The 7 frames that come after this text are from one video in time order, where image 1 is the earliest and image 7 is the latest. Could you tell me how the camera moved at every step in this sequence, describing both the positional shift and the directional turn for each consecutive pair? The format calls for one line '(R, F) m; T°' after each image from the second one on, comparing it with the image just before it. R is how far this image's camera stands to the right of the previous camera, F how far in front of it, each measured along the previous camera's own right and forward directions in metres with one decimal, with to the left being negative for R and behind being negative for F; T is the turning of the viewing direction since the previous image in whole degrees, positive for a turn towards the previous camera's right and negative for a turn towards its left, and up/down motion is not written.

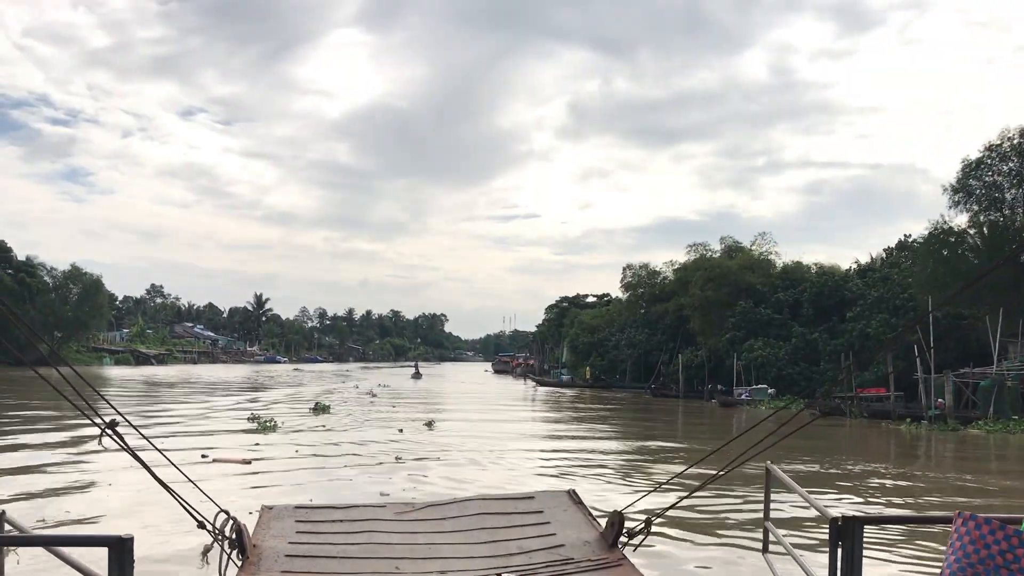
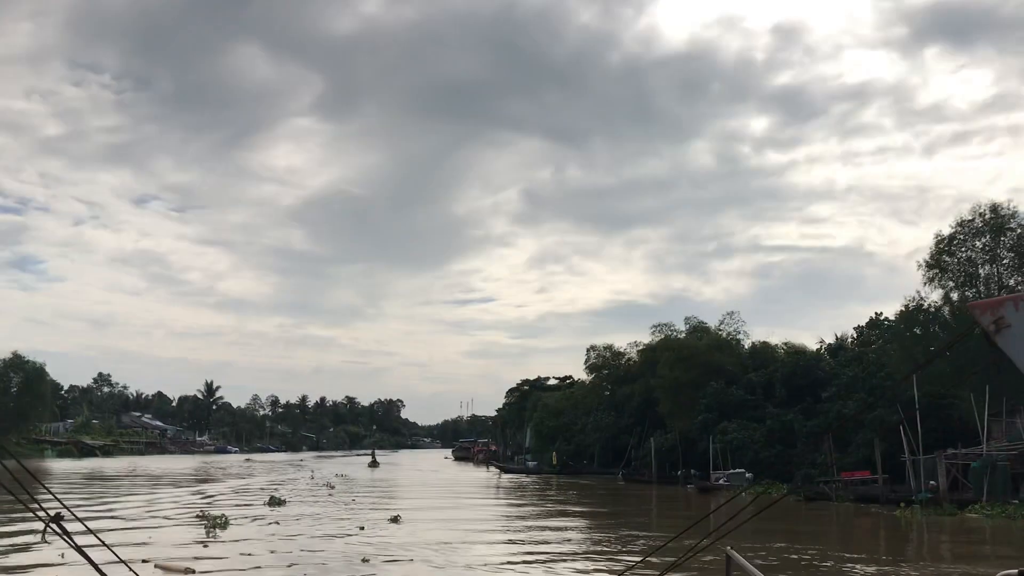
(-0.3, +0.6) m; +4°
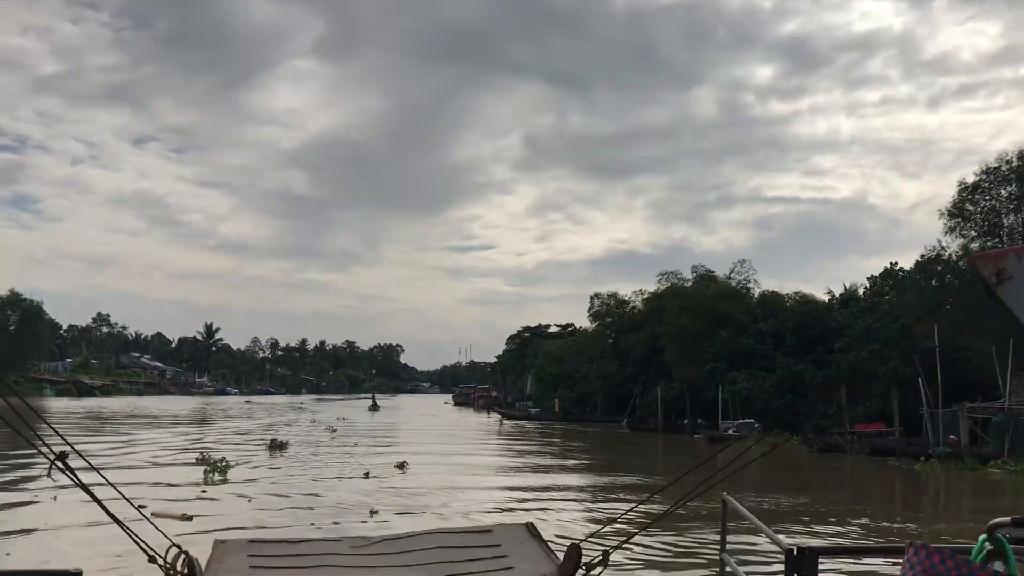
(-0.2, +0.6) m; 0°
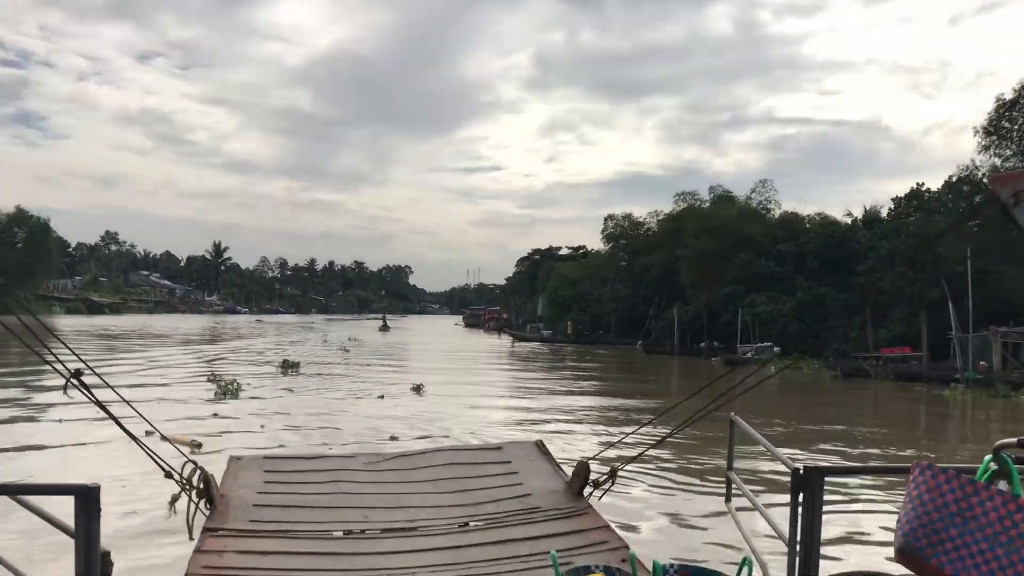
(-0.2, +0.6) m; -1°
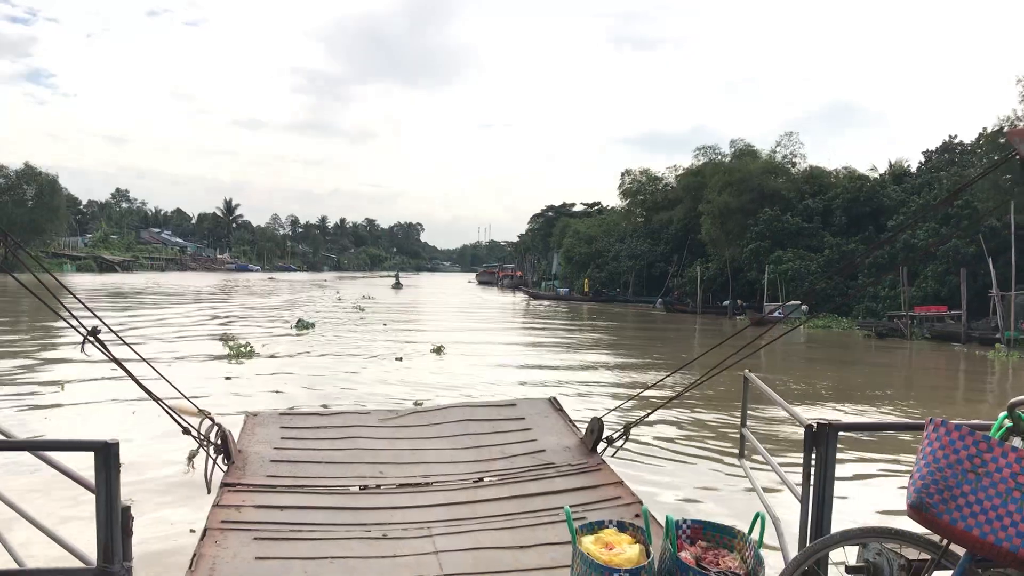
(-0.2, +0.5) m; -1°
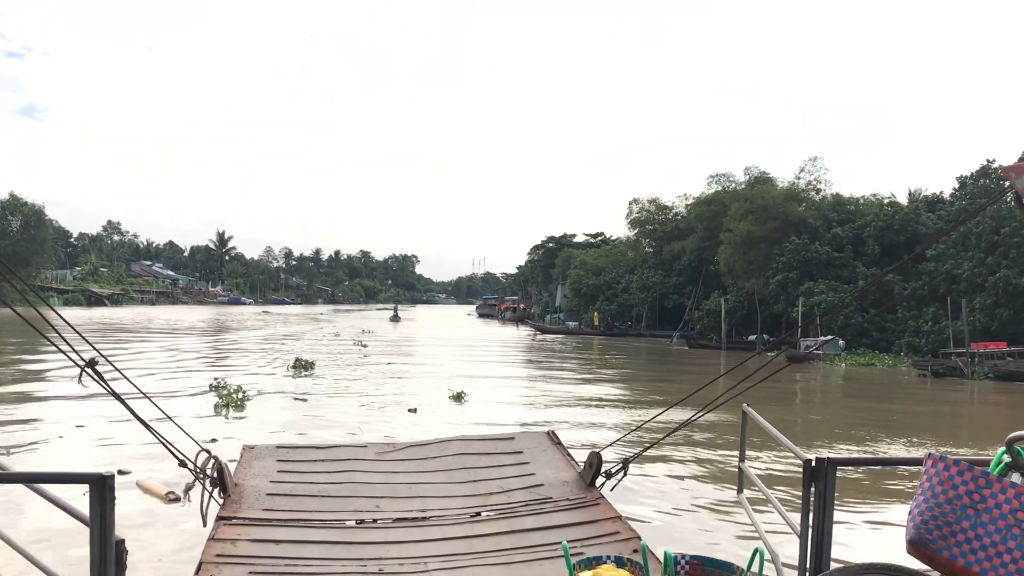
(-0.5, +1.3) m; +1°
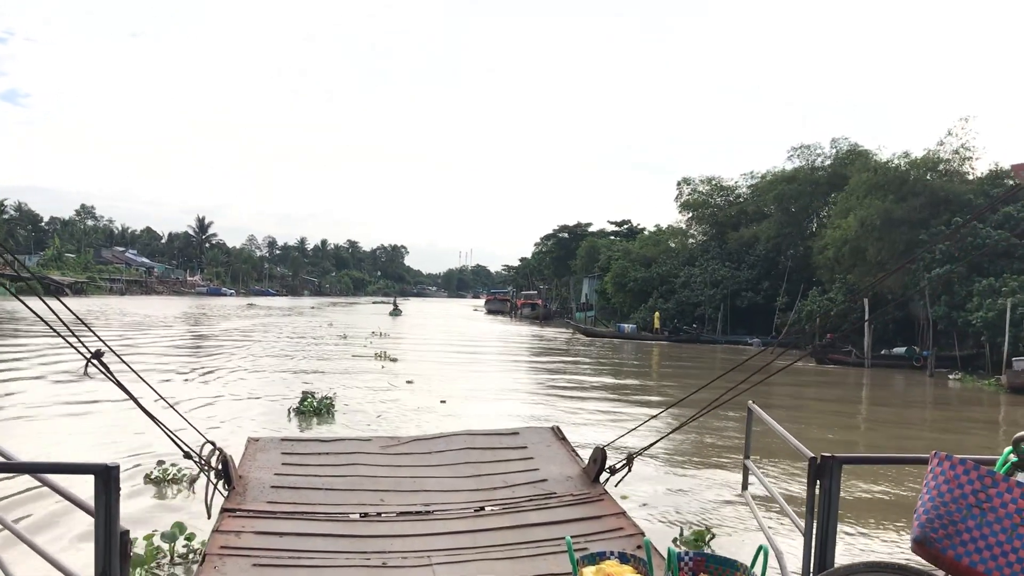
(-1.8, +4.9) m; +1°
